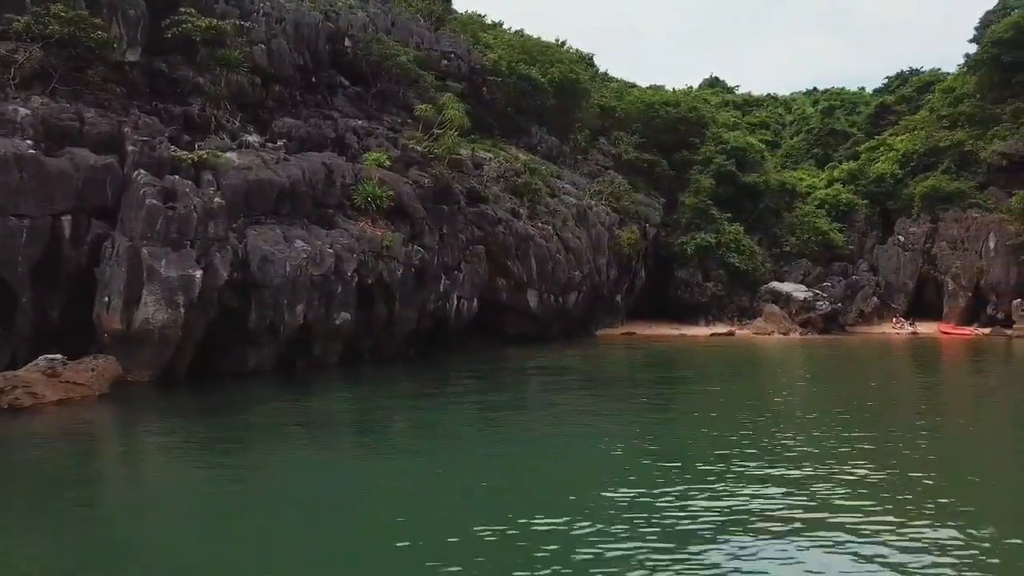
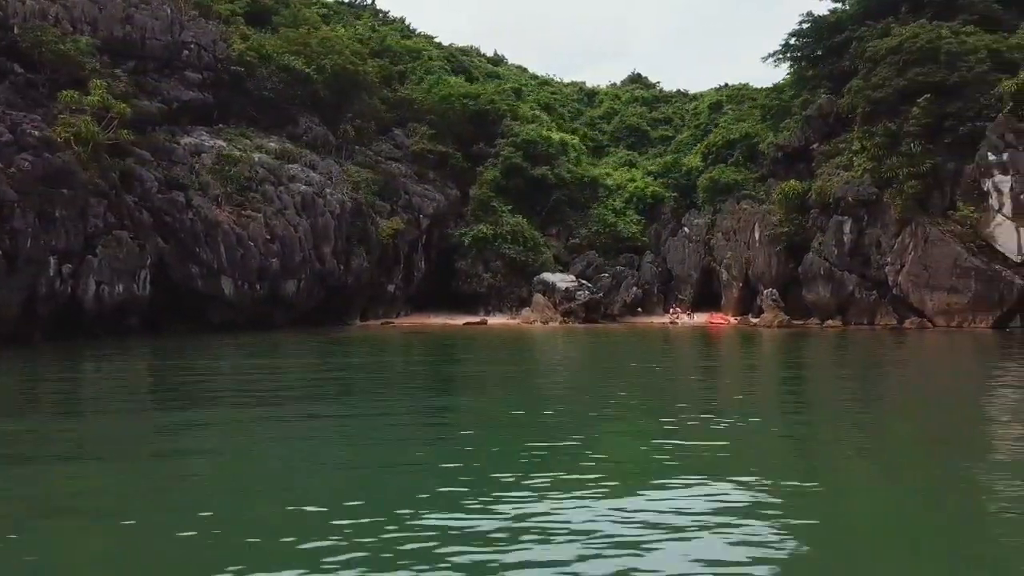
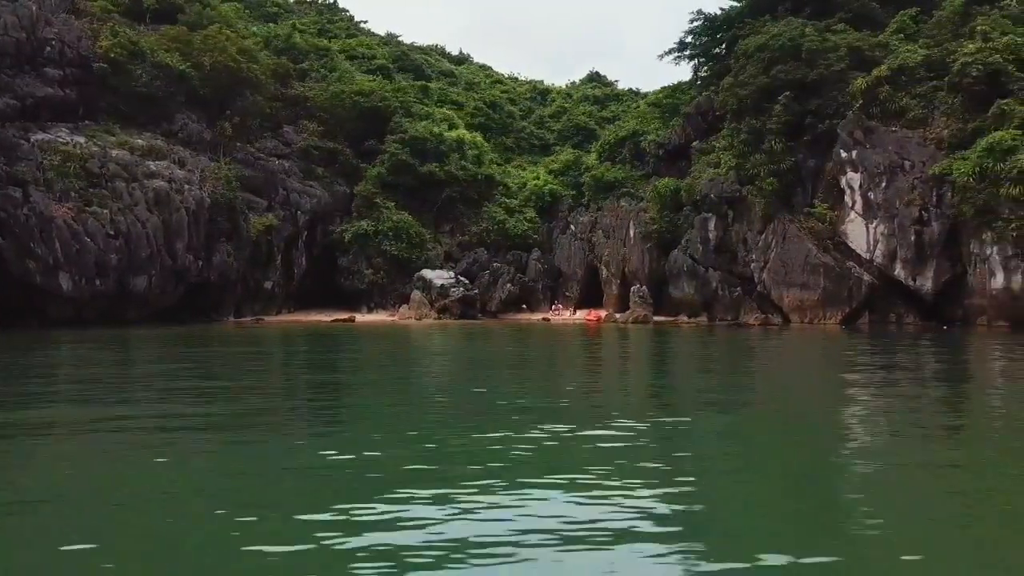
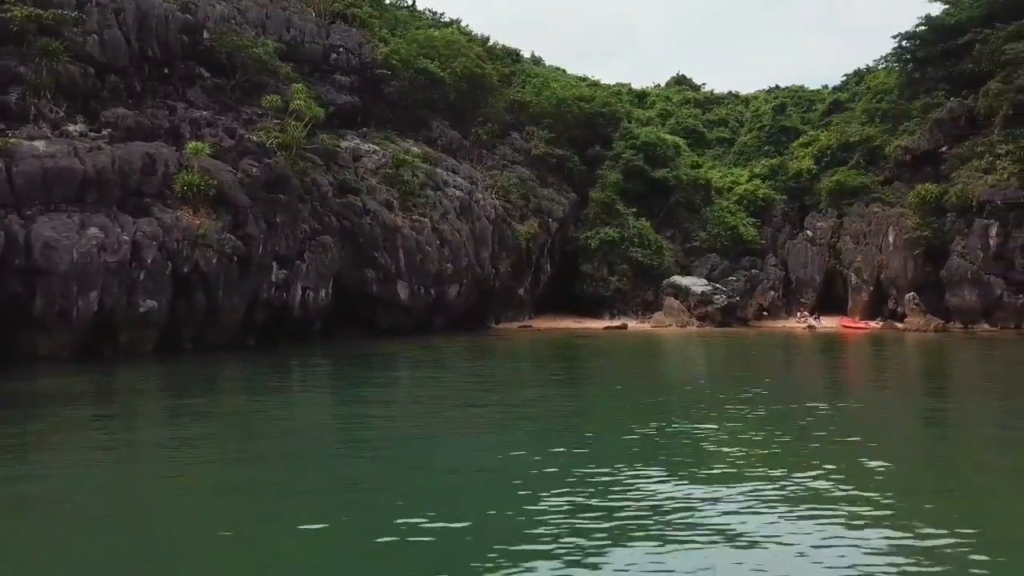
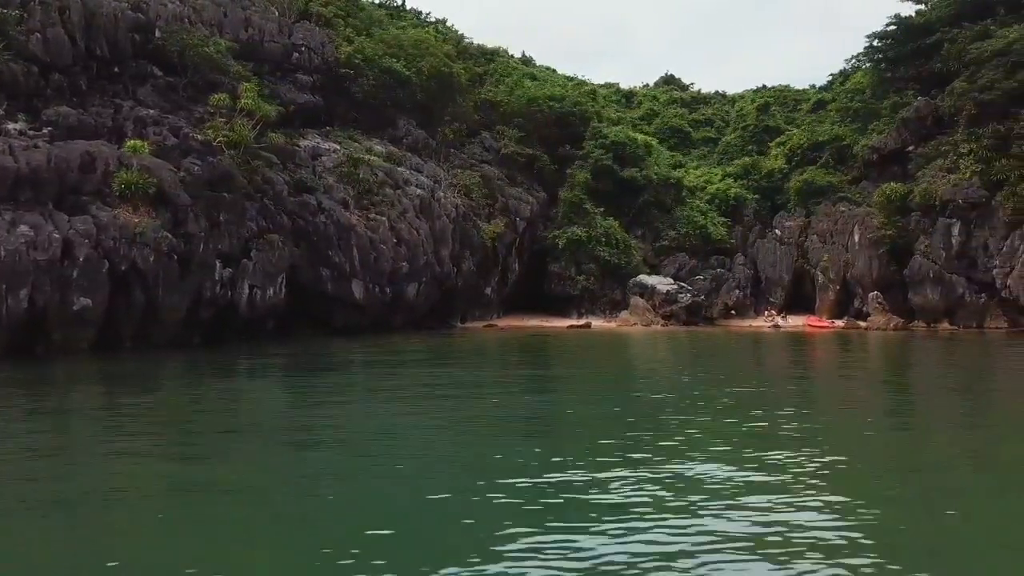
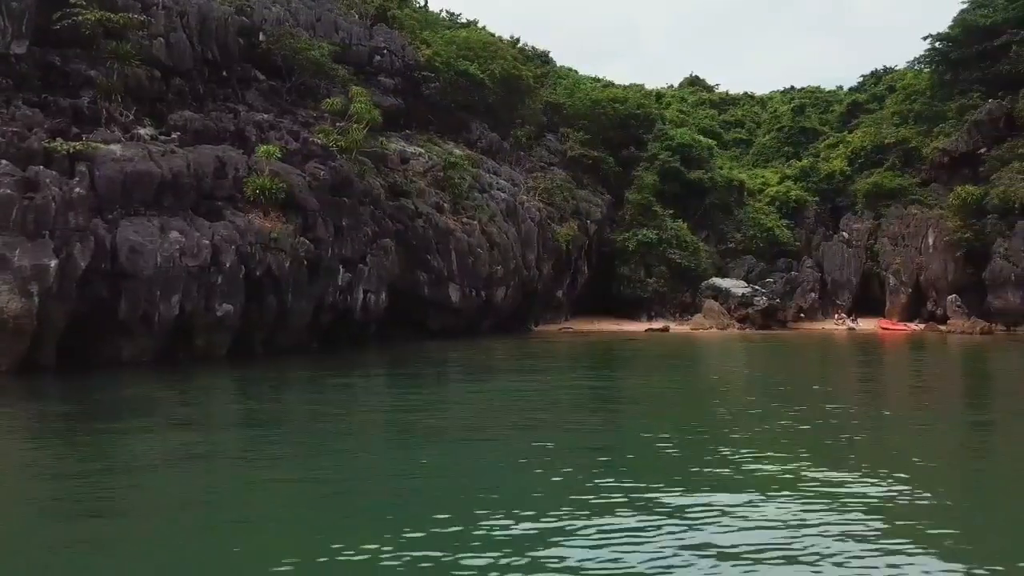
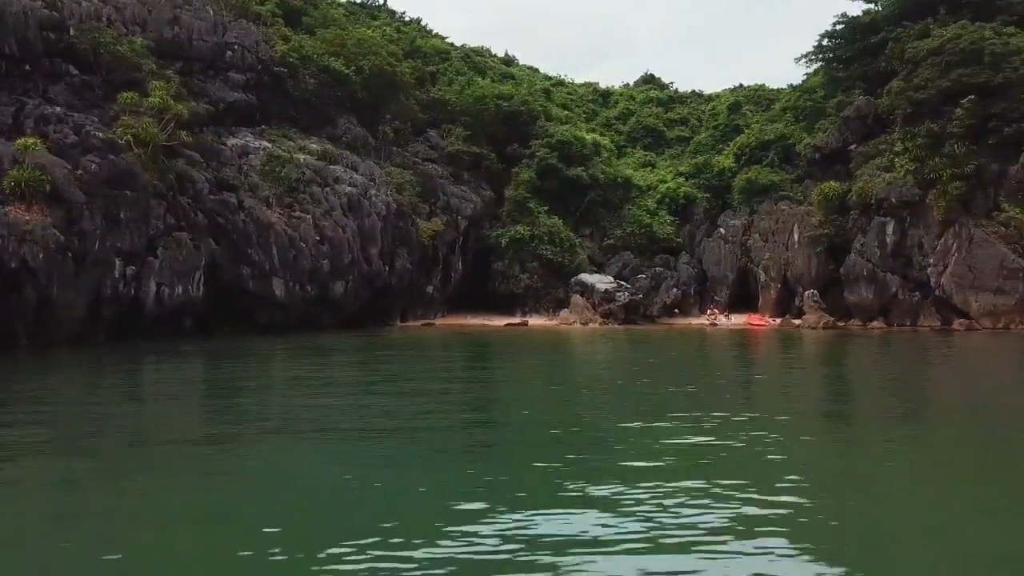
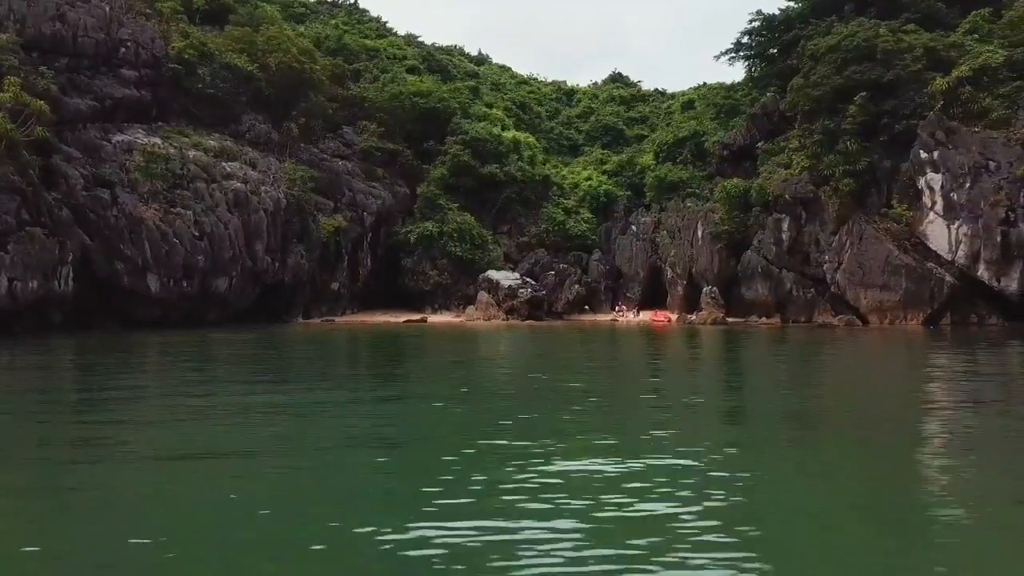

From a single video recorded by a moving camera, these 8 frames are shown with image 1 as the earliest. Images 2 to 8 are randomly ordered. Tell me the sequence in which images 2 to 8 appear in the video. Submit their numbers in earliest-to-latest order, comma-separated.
6, 4, 5, 7, 2, 8, 3
